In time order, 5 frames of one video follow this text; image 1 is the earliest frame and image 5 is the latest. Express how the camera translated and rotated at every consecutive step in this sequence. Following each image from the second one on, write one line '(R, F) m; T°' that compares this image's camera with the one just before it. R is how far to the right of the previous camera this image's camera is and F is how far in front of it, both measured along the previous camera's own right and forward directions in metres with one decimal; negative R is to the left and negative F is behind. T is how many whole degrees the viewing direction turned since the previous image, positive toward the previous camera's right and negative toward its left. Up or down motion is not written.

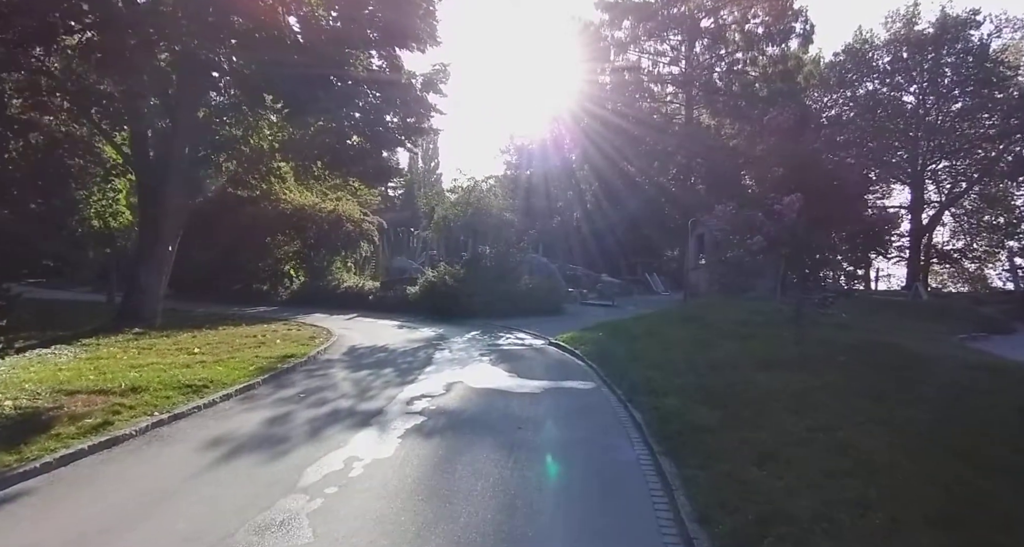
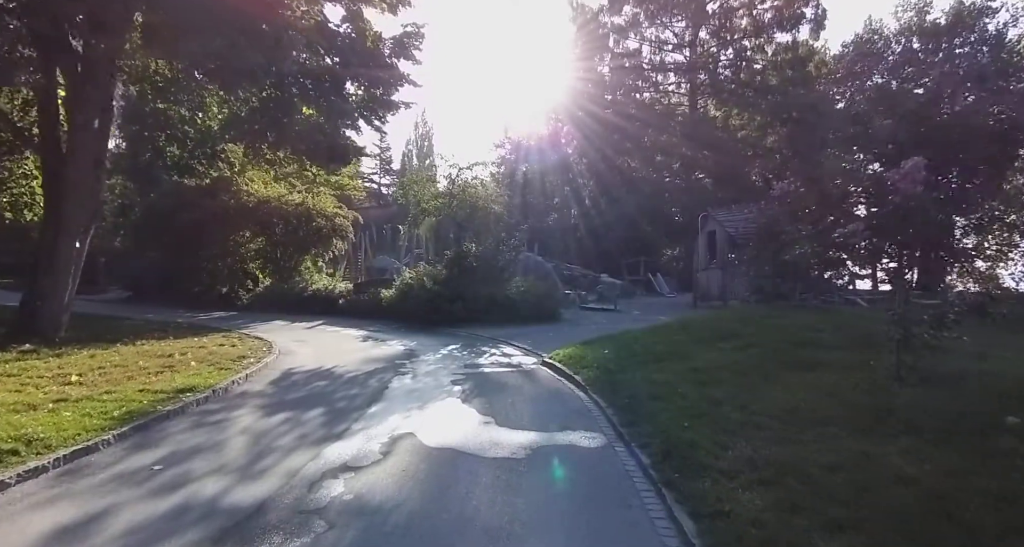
(+0.3, +3.2) m; 0°
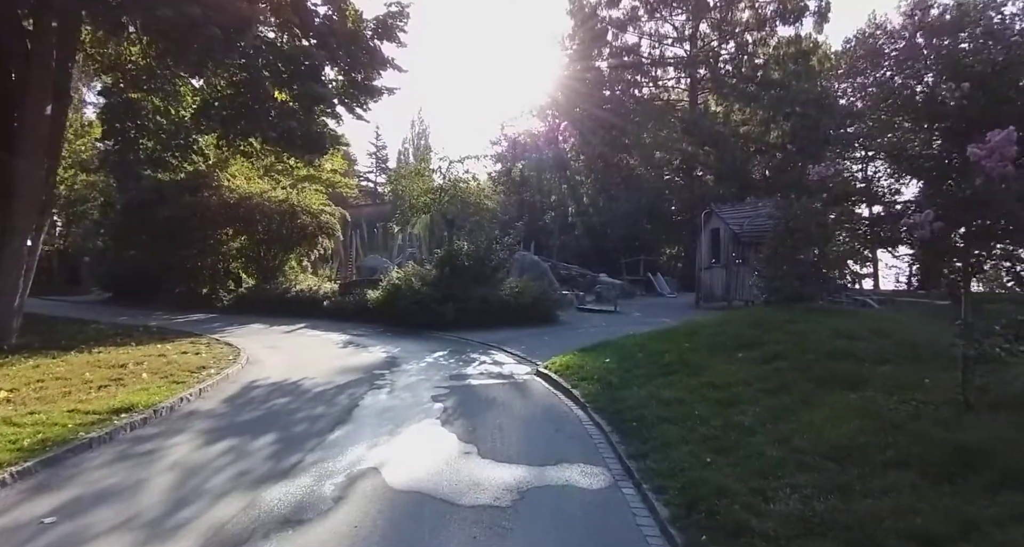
(+0.2, +1.2) m; 0°
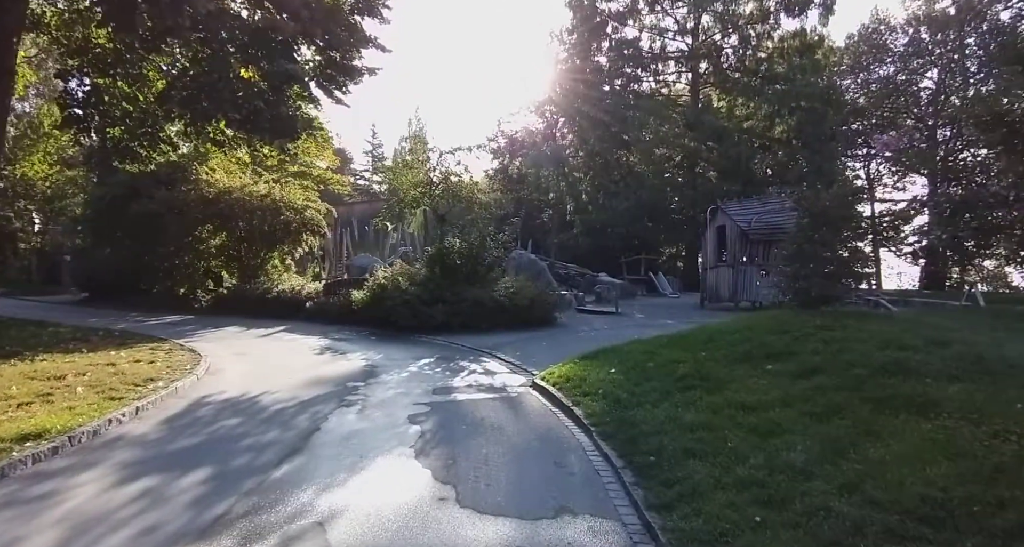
(+0.1, +1.4) m; 0°
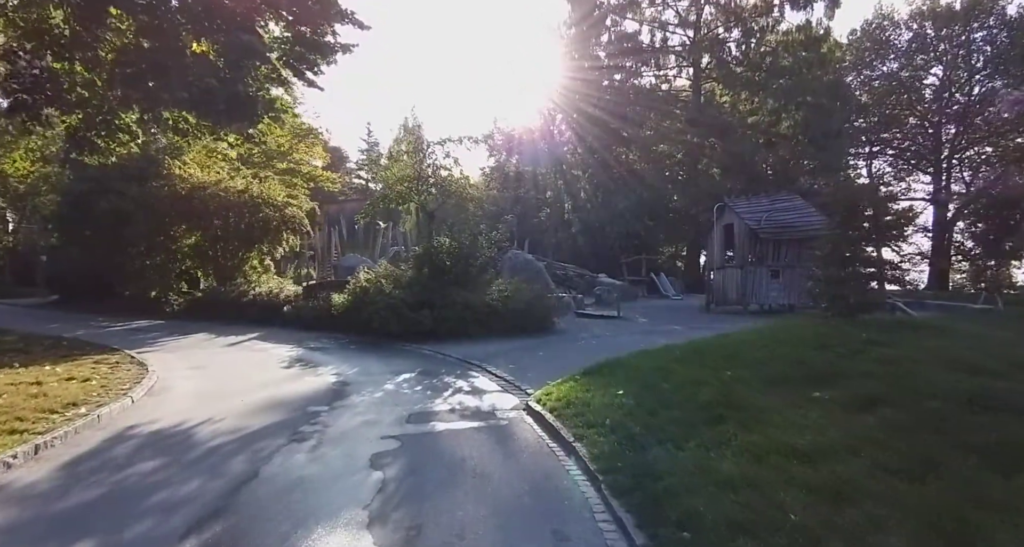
(+0.1, +1.5) m; 0°
